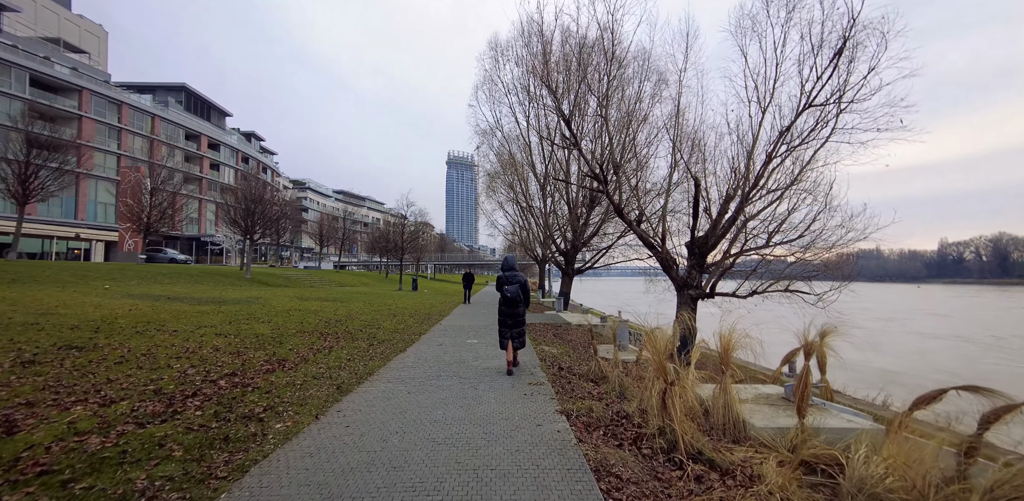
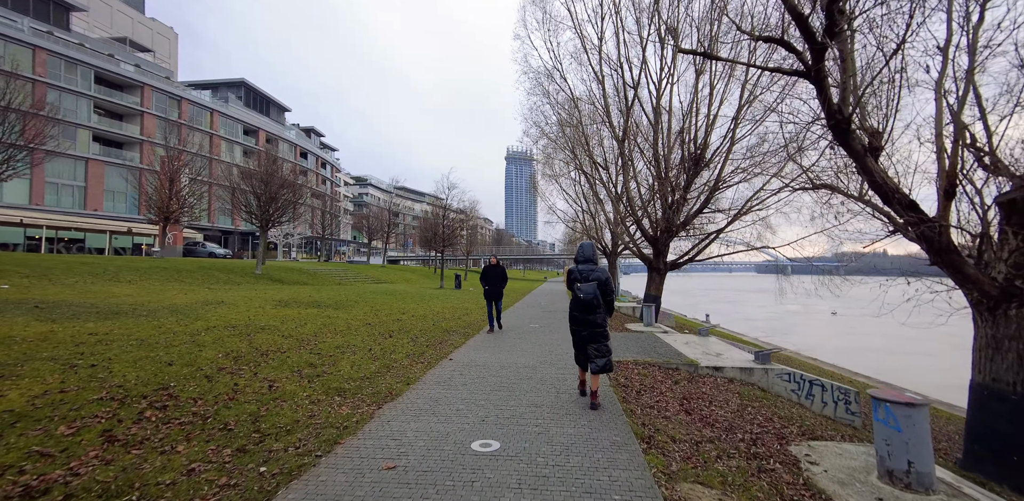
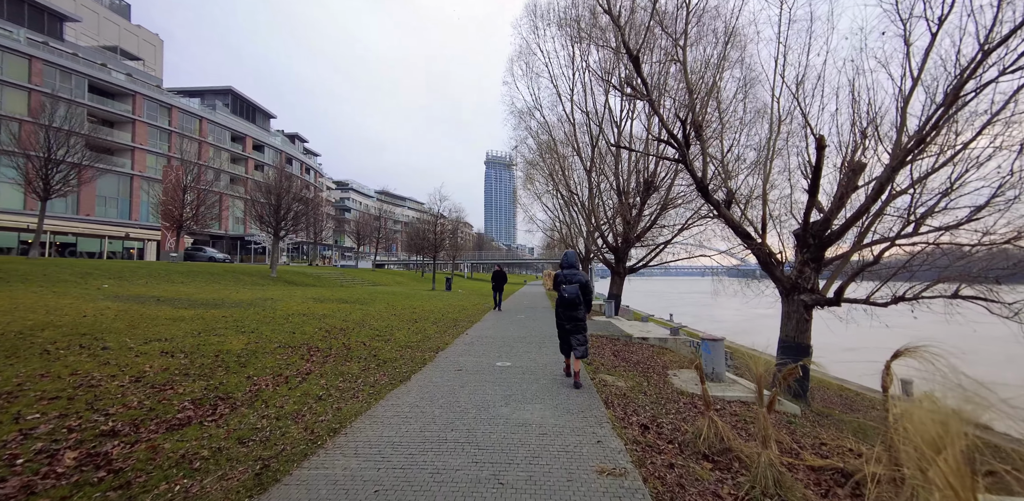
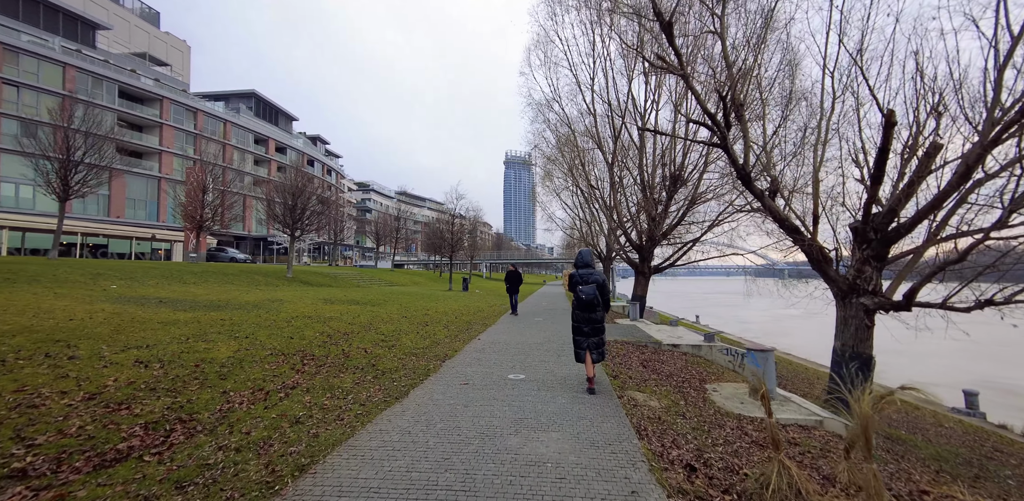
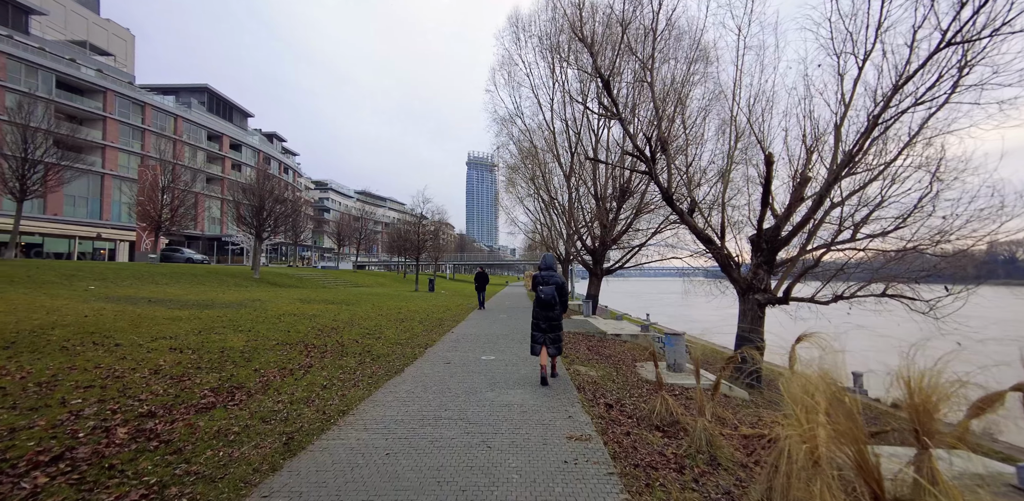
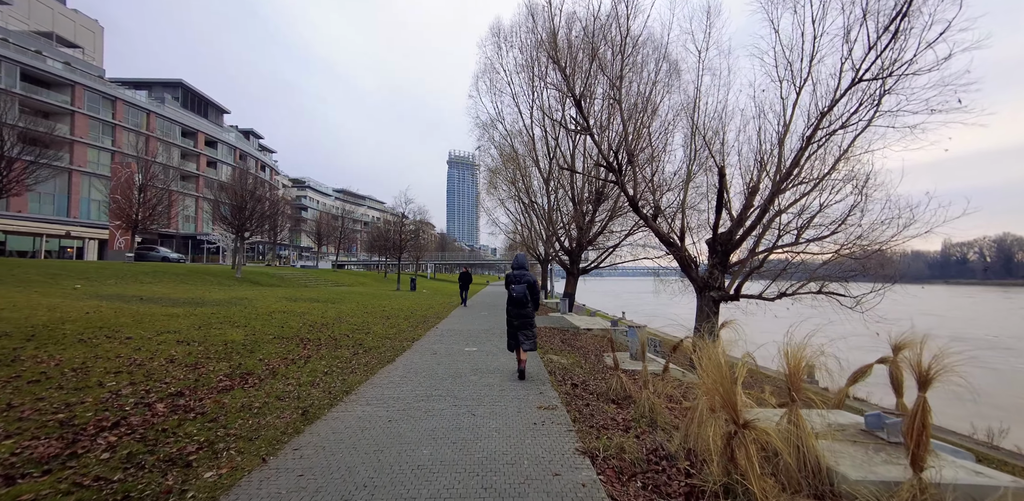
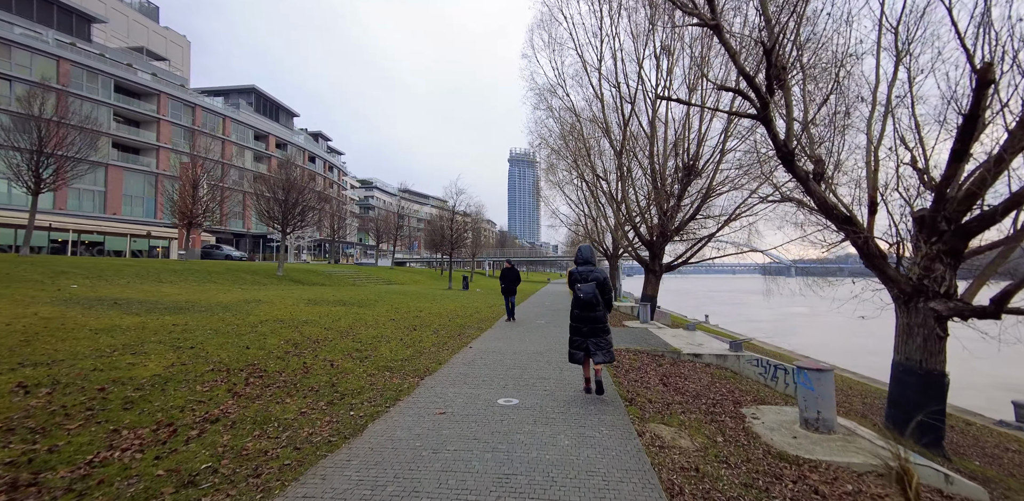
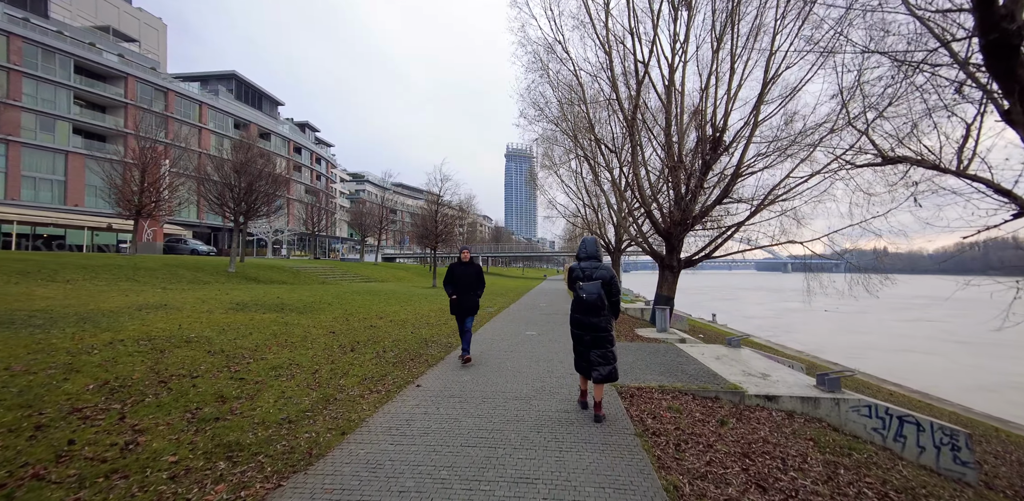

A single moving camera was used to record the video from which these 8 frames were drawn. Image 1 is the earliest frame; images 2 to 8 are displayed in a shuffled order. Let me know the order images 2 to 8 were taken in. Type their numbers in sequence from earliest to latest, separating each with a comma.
6, 5, 3, 4, 7, 2, 8
